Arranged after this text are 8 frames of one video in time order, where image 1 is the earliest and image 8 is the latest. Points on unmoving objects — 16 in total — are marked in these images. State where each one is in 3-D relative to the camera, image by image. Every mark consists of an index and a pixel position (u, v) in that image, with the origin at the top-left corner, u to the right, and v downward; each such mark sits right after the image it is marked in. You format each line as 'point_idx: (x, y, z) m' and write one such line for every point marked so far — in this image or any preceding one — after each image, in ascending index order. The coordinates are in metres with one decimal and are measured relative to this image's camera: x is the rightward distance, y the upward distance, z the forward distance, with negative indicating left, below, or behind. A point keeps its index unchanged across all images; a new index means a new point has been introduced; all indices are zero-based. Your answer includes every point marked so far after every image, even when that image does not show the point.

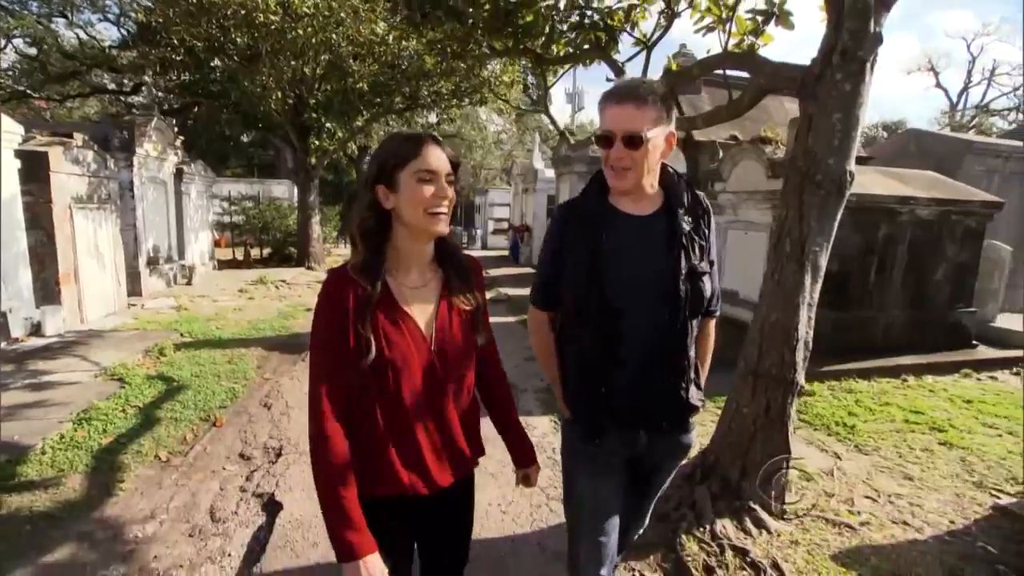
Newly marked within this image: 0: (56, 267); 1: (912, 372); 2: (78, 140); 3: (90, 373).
0: (-6.2, +0.3, +6.8) m
1: (+5.0, -1.1, +6.3) m
2: (-6.4, +2.2, +7.5) m
3: (-4.5, -0.9, +5.4) m
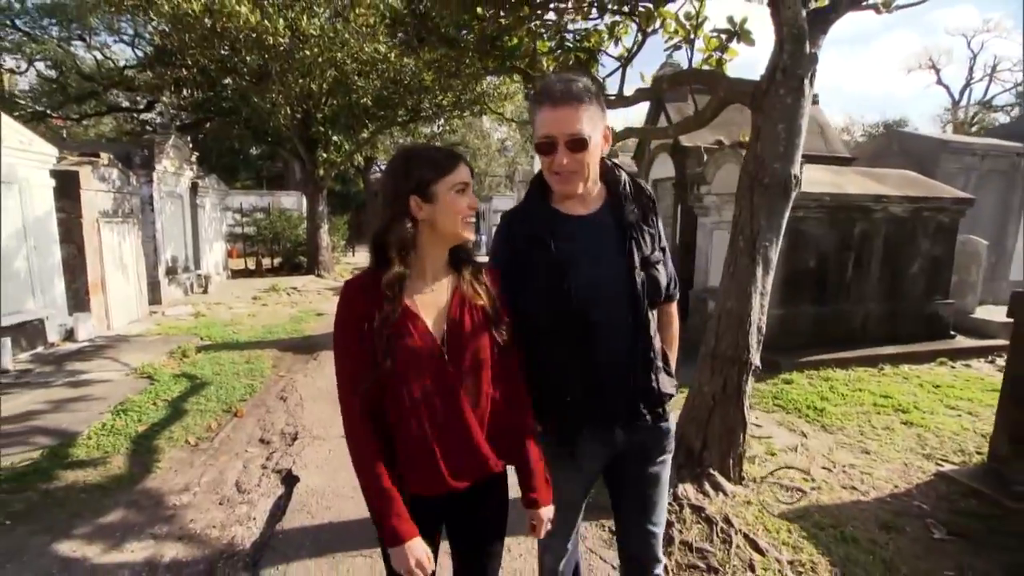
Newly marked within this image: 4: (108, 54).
0: (-6.2, +0.2, +7.3) m
1: (+5.0, -1.0, +6.7) m
2: (-6.5, +2.1, +8.1) m
3: (-4.5, -1.0, +5.9) m
4: (-14.5, +8.4, +17.9) m
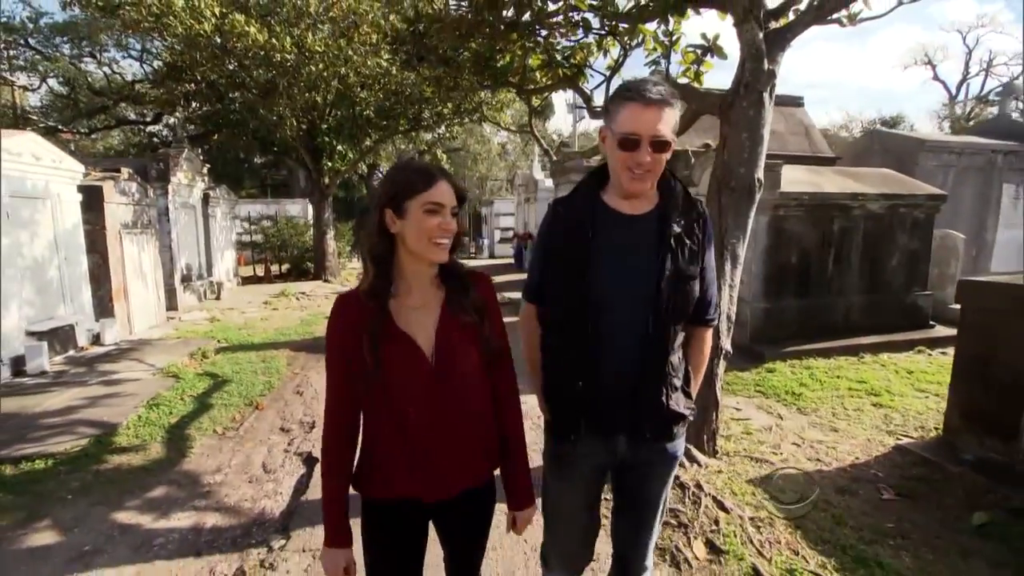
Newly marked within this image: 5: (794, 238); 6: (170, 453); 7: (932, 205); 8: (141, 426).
0: (-6.2, +0.1, +7.8) m
1: (+5.0, -0.9, +7.0) m
2: (-6.6, +2.0, +8.5) m
3: (-4.5, -1.0, +6.3) m
4: (-14.6, +8.0, +18.5) m
5: (+4.0, +0.7, +7.1) m
6: (-2.9, -1.4, +4.2) m
7: (+6.2, +1.2, +7.5) m
8: (-3.4, -1.3, +4.6) m
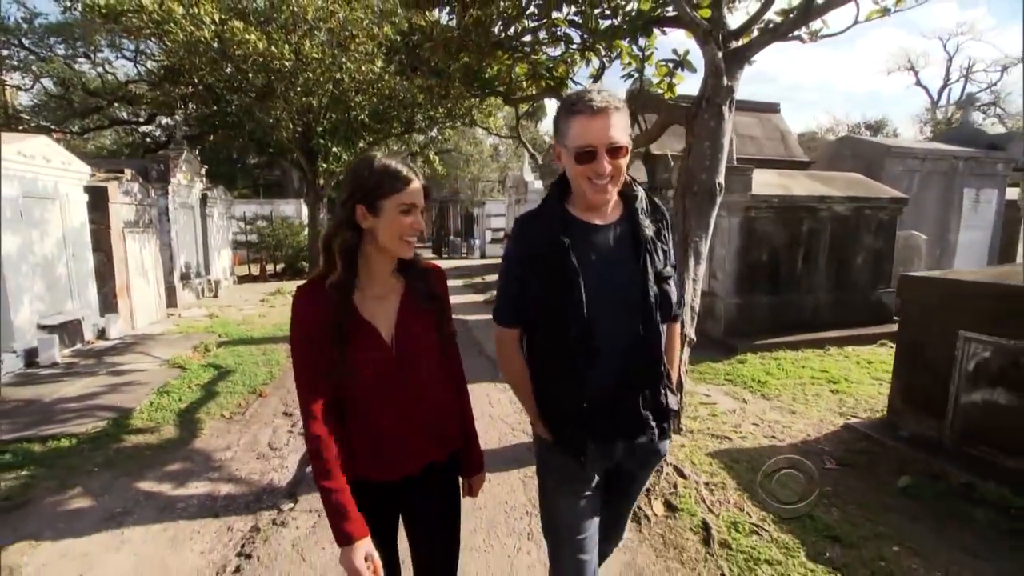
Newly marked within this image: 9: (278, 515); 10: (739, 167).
0: (-6.4, +0.1, +8.1) m
1: (+4.8, -0.8, +7.5) m
2: (-6.7, +2.0, +8.9) m
3: (-4.7, -1.0, +6.6) m
4: (-14.9, +8.1, +18.7) m
5: (+3.8, +0.8, +7.6) m
6: (-3.0, -1.3, +4.6) m
7: (+6.1, +1.3, +8.0) m
8: (-3.5, -1.2, +5.0) m
9: (-1.6, -1.5, +3.3) m
10: (+3.3, +1.8, +7.3) m
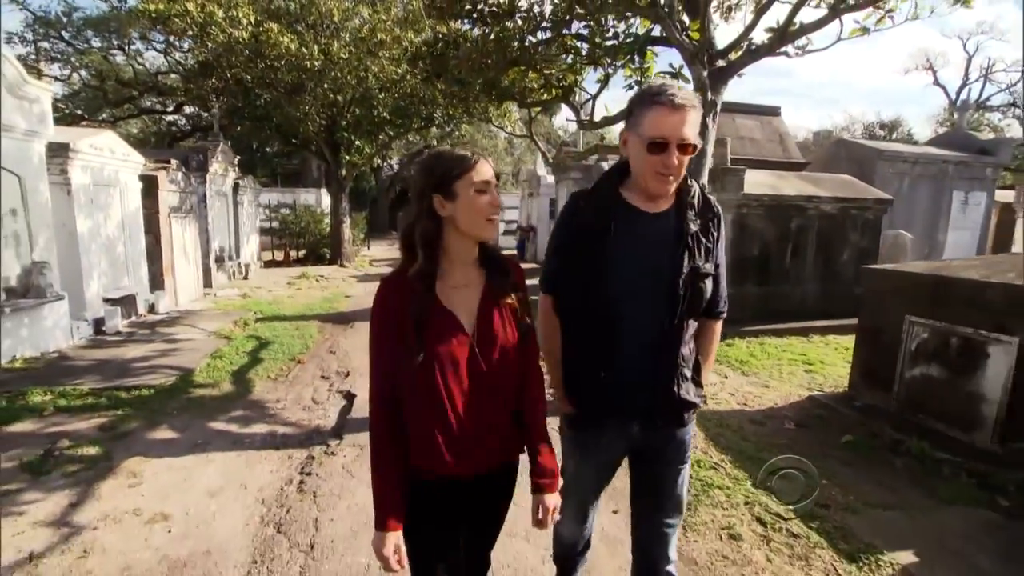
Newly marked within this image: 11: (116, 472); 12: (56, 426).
0: (-6.2, +0.5, +9.0) m
1: (+5.0, -0.7, +8.2) m
2: (-6.5, +2.4, +9.7) m
3: (-4.6, -0.7, +7.5) m
4: (-14.4, +8.8, +19.6) m
5: (+4.0, +0.9, +8.2) m
6: (-2.9, -1.1, +5.4) m
7: (+6.3, +1.4, +8.6) m
8: (-3.5, -0.9, +5.8) m
9: (-1.5, -1.3, +4.1) m
10: (+3.5, +1.9, +7.9) m
11: (-2.8, -1.3, +3.5) m
12: (-3.8, -1.2, +4.3) m
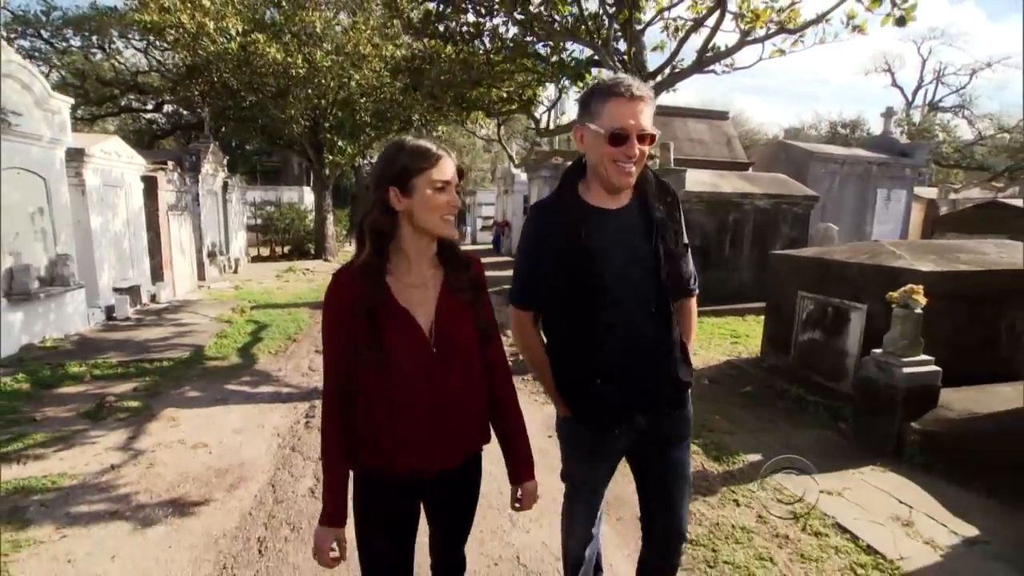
0: (-6.8, +0.6, +9.7) m
1: (+4.4, -0.5, +9.3) m
2: (-7.1, +2.6, +10.4) m
3: (-5.0, -0.5, +8.3) m
4: (-15.3, +8.9, +20.0) m
5: (+3.4, +1.1, +9.3) m
6: (-3.3, -0.9, +6.3) m
7: (+5.7, +1.6, +9.8) m
8: (-3.9, -0.8, +6.7) m
9: (-1.9, -1.1, +5.1) m
10: (+3.0, +2.1, +9.0) m
11: (-3.1, -1.1, +4.4) m
12: (-4.2, -1.0, +5.1) m
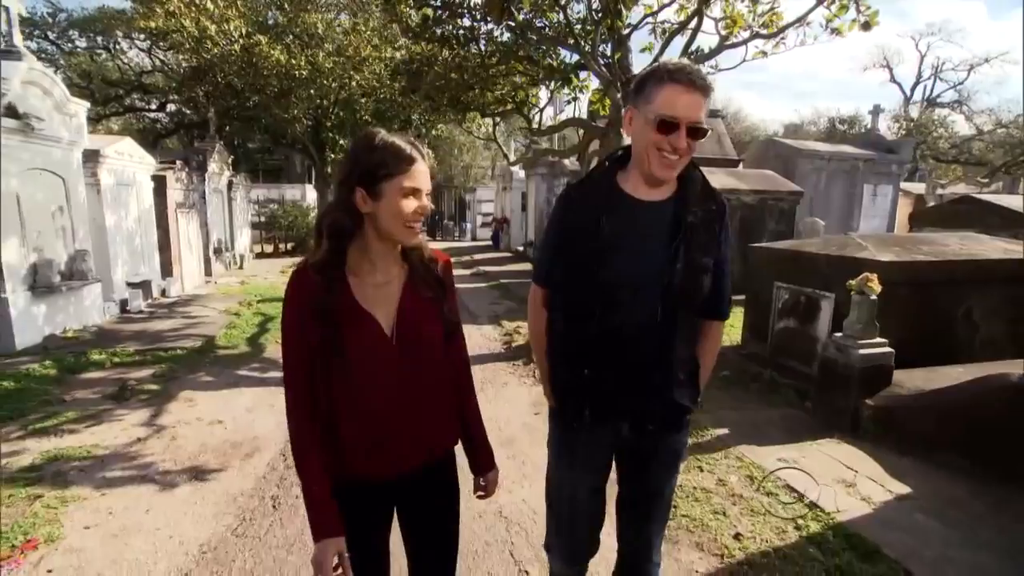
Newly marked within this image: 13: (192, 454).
0: (-6.8, +0.7, +10.1) m
1: (+4.4, -0.3, +9.7) m
2: (-7.2, +2.7, +10.8) m
3: (-5.1, -0.4, +8.7) m
4: (-15.4, +9.1, +20.4) m
5: (+3.4, +1.3, +9.7) m
6: (-3.4, -0.8, +6.7) m
7: (+5.6, +1.8, +10.1) m
8: (-4.0, -0.7, +7.1) m
9: (-2.0, -1.1, +5.4) m
10: (+2.9, +2.3, +9.4) m
11: (-3.2, -1.1, +4.8) m
12: (-4.3, -0.9, +5.5) m
13: (-2.4, -1.2, +3.8) m
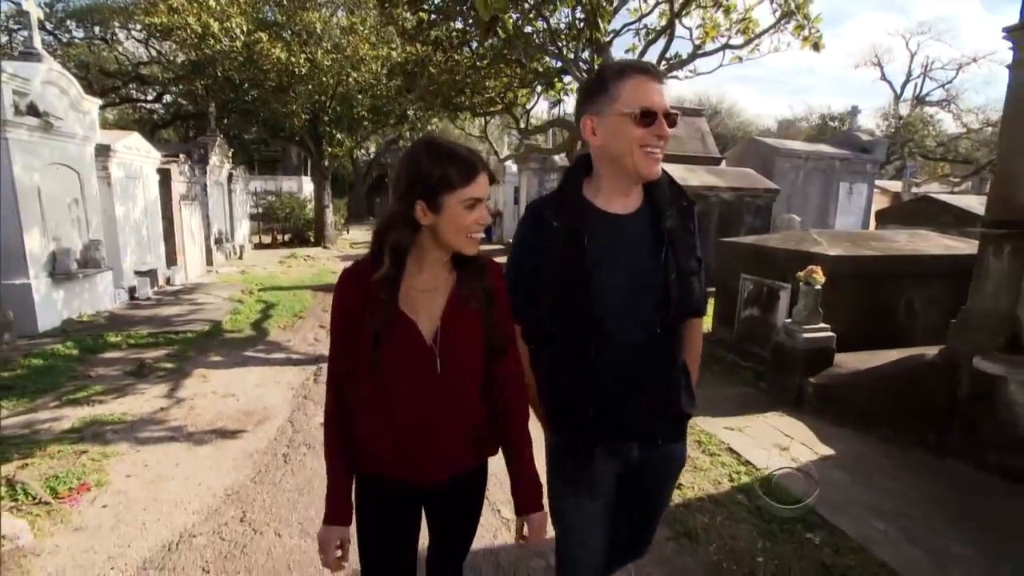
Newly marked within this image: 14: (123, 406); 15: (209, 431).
0: (-7.1, +1.0, +10.6) m
1: (+4.2, -0.2, +10.2) m
2: (-7.4, +2.9, +11.2) m
3: (-5.3, -0.2, +9.2) m
4: (-15.6, +9.5, +20.6) m
5: (+3.2, +1.4, +10.2) m
6: (-3.6, -0.7, +7.2) m
7: (+5.4, +1.9, +10.6) m
8: (-4.2, -0.5, +7.6) m
9: (-2.1, -0.9, +5.9) m
10: (+2.7, +2.4, +9.9) m
11: (-3.4, -0.9, +5.3) m
12: (-4.5, -0.8, +6.0) m
13: (-2.6, -1.1, +4.3) m
14: (-3.4, -1.1, +4.5) m
15: (-2.4, -1.2, +4.1) m
